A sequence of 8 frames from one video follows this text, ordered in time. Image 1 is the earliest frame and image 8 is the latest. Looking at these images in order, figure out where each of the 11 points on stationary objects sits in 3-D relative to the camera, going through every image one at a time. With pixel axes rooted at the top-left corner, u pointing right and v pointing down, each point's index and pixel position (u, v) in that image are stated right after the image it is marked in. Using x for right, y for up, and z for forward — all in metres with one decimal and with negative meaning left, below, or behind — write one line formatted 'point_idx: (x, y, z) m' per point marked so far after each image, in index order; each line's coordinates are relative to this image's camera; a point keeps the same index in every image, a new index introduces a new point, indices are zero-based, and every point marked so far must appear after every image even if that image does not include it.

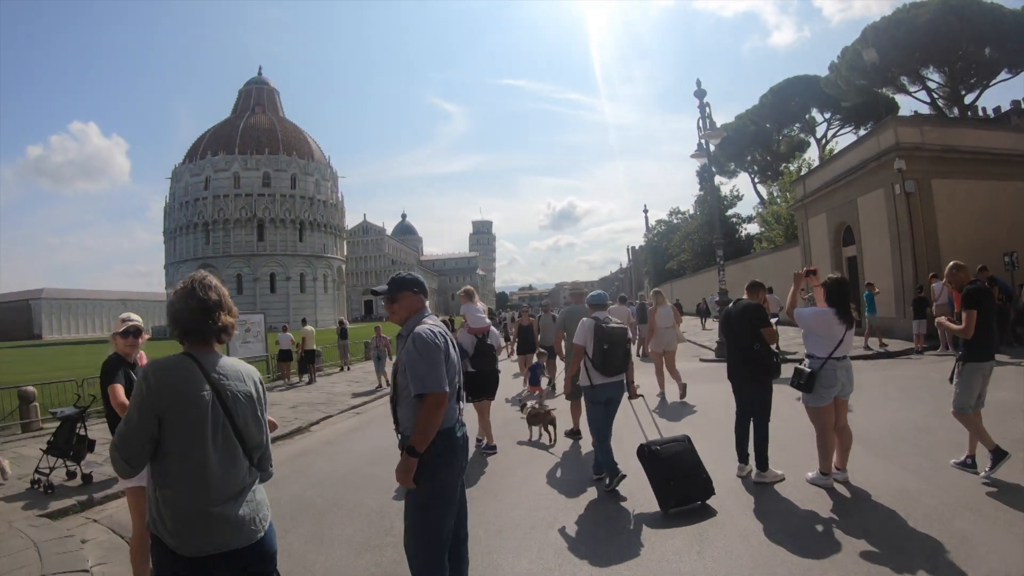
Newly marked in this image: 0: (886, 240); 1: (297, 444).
0: (+11.0, +1.5, +18.8) m
1: (-3.5, -2.5, +10.3) m
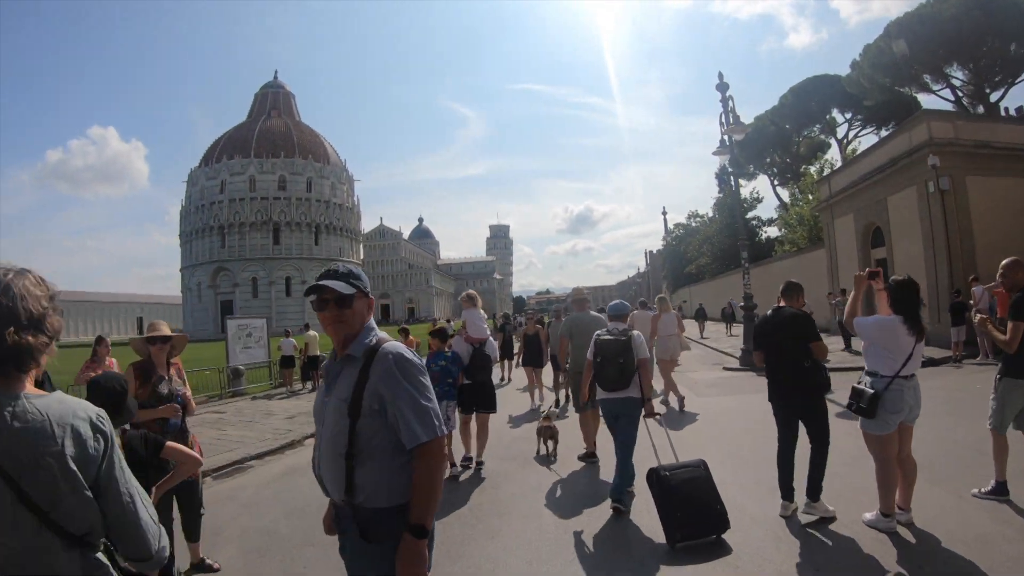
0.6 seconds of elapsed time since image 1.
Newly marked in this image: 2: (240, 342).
0: (+11.3, +1.3, +17.7) m
1: (-3.4, -2.6, +9.5) m
2: (-7.4, -1.5, +17.2) m
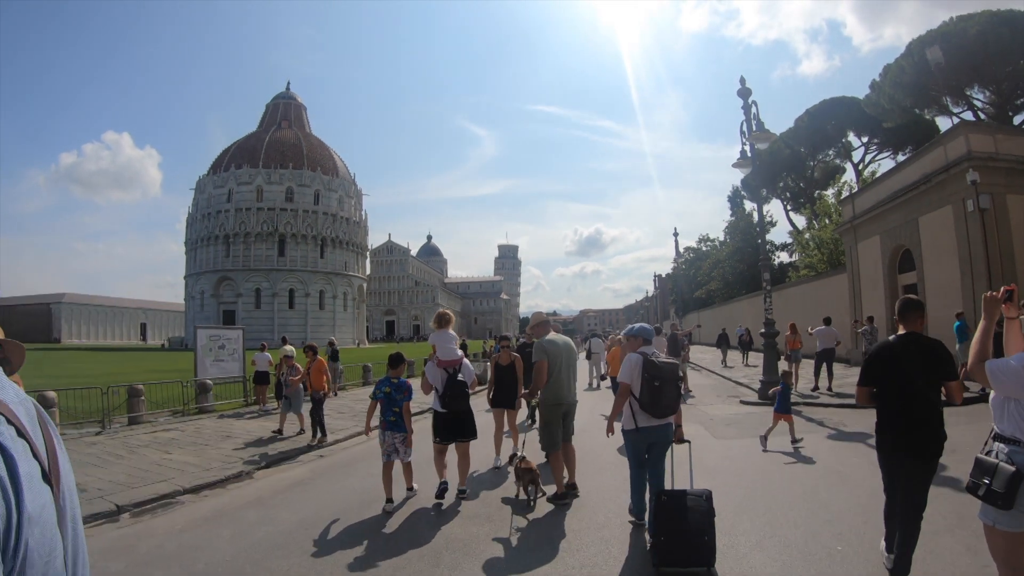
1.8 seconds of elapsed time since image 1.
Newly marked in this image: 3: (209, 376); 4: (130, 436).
0: (+11.3, +0.6, +16.1) m
1: (-3.7, -2.7, +8.0) m
2: (-7.6, -1.7, +15.8) m
3: (-7.5, -2.2, +15.7) m
4: (-7.5, -2.9, +12.4) m
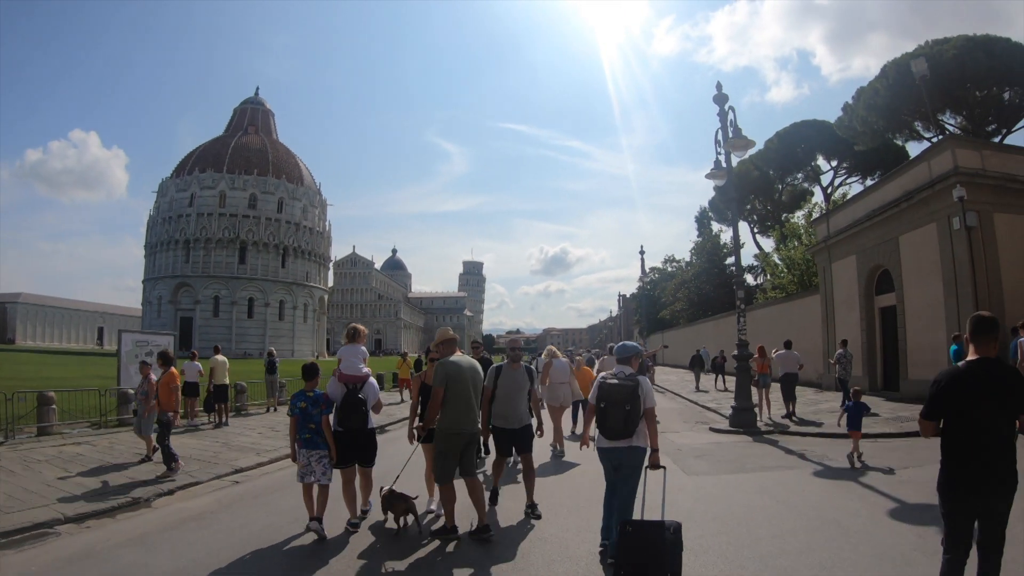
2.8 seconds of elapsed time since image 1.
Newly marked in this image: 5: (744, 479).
0: (+10.4, 0.0, +15.5) m
1: (-4.1, -2.5, +6.5) m
2: (-8.4, -1.6, +14.1) m
3: (-8.4, -2.2, +14.0) m
4: (-8.2, -2.8, +10.7) m
5: (+2.6, -2.2, +7.1) m
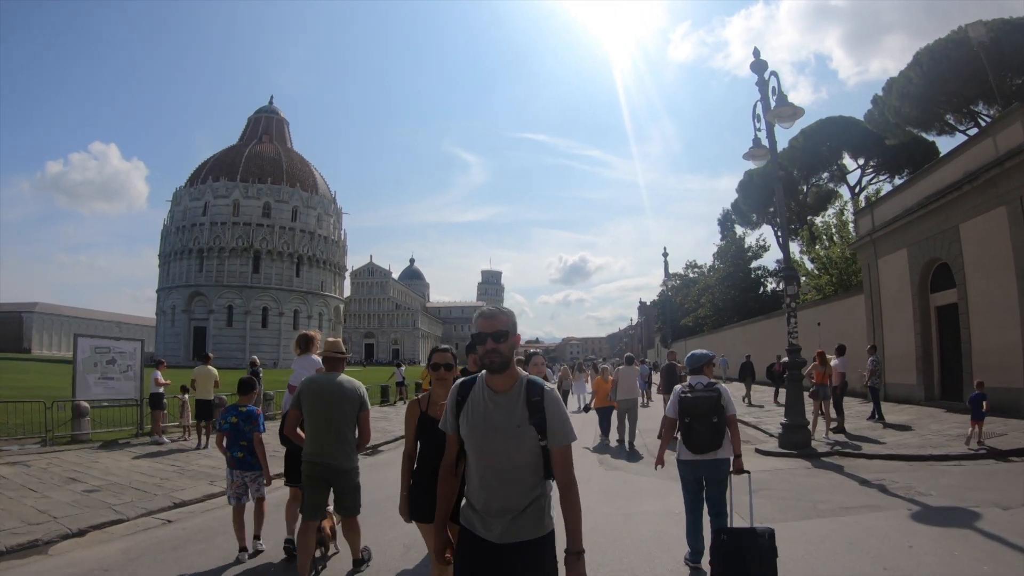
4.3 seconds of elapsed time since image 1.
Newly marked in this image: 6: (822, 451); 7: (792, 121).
0: (+10.6, +0.2, +13.4) m
1: (-4.2, -2.4, +4.8) m
2: (-8.3, -1.6, +12.6) m
3: (-8.3, -2.2, +12.5) m
4: (-8.2, -2.7, +9.1) m
5: (+2.5, -2.0, +5.3) m
6: (+5.0, -2.6, +10.1) m
7: (+4.8, +2.9, +10.9) m
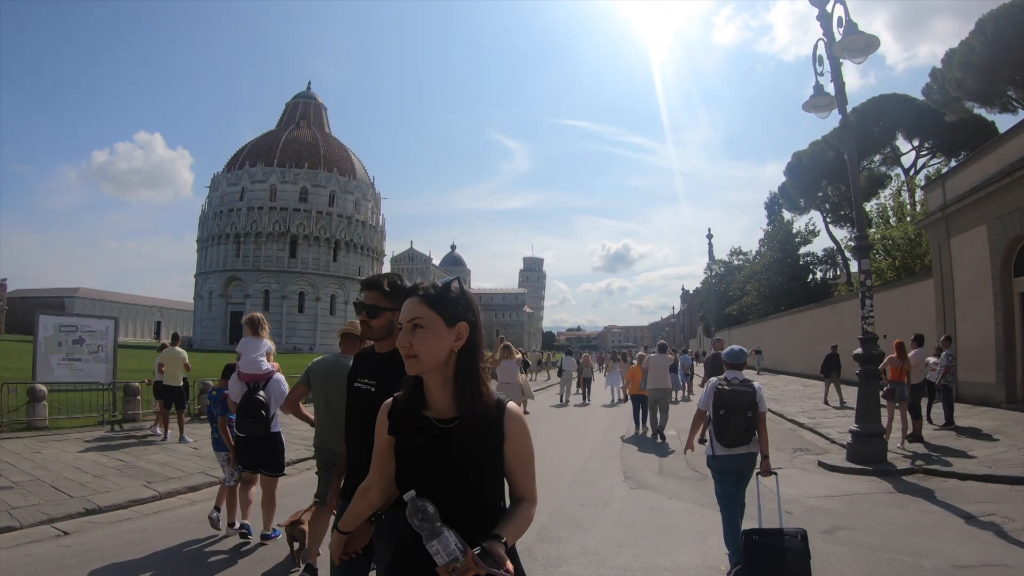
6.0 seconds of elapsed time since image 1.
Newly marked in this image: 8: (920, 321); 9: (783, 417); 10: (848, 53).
0: (+10.8, +0.5, +11.0) m
1: (-4.6, -2.0, +3.4) m
2: (-8.2, -1.1, +11.4) m
3: (-8.2, -1.7, +11.3) m
4: (-8.3, -2.3, +8.0) m
5: (+2.2, -1.7, +3.4) m
6: (+4.9, -2.3, +8.1) m
7: (+4.8, +3.3, +8.8) m
8: (+12.4, -0.9, +19.2) m
9: (+6.7, -3.0, +15.9) m
10: (+4.7, +3.3, +8.9) m
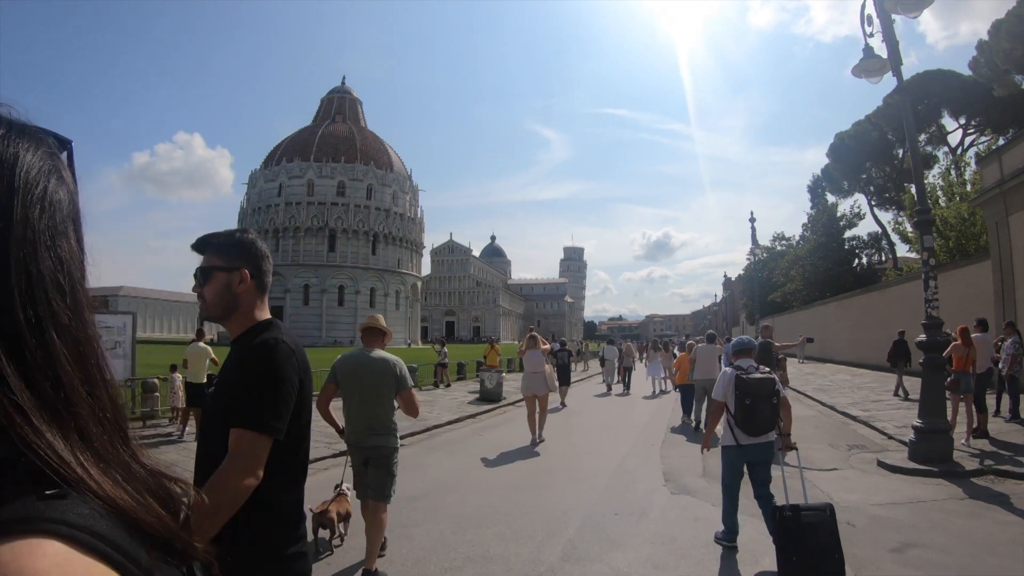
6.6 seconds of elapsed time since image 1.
0: (+11.1, +0.9, +9.6) m
1: (-4.6, -2.0, +3.0) m
2: (-7.7, -1.0, +11.2) m
3: (-7.7, -1.6, +11.1) m
4: (-8.0, -2.3, +7.8) m
5: (+2.1, -1.6, +2.6) m
6: (+5.1, -2.0, +7.1) m
7: (+5.0, +3.5, +7.7) m
8: (+13.3, -0.4, +17.7) m
9: (+7.4, -2.6, +14.8) m
10: (+4.8, +3.6, +7.9) m
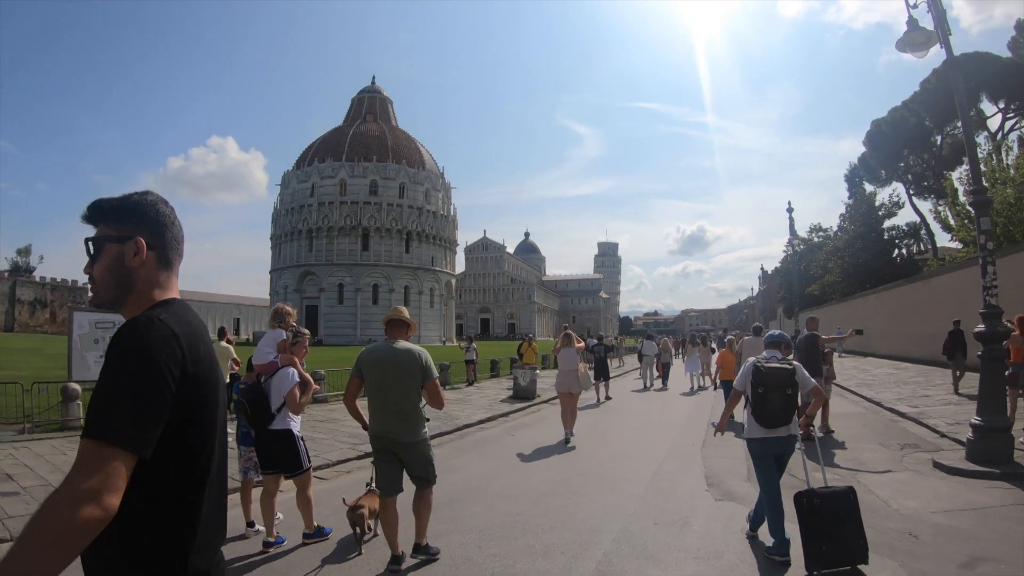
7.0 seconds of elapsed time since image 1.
0: (+11.4, +1.2, +8.5) m
1: (-4.7, -2.0, +2.8) m
2: (-7.3, -1.0, +11.2) m
3: (-7.3, -1.6, +11.1) m
4: (-7.8, -2.3, +7.8) m
5: (+2.0, -1.5, +2.0) m
6: (+5.3, -1.9, +6.4) m
7: (+5.1, +3.7, +7.0) m
8: (+14.0, 0.0, +16.5) m
9: (+8.0, -2.4, +13.9) m
10: (+5.0, +3.7, +7.1) m
